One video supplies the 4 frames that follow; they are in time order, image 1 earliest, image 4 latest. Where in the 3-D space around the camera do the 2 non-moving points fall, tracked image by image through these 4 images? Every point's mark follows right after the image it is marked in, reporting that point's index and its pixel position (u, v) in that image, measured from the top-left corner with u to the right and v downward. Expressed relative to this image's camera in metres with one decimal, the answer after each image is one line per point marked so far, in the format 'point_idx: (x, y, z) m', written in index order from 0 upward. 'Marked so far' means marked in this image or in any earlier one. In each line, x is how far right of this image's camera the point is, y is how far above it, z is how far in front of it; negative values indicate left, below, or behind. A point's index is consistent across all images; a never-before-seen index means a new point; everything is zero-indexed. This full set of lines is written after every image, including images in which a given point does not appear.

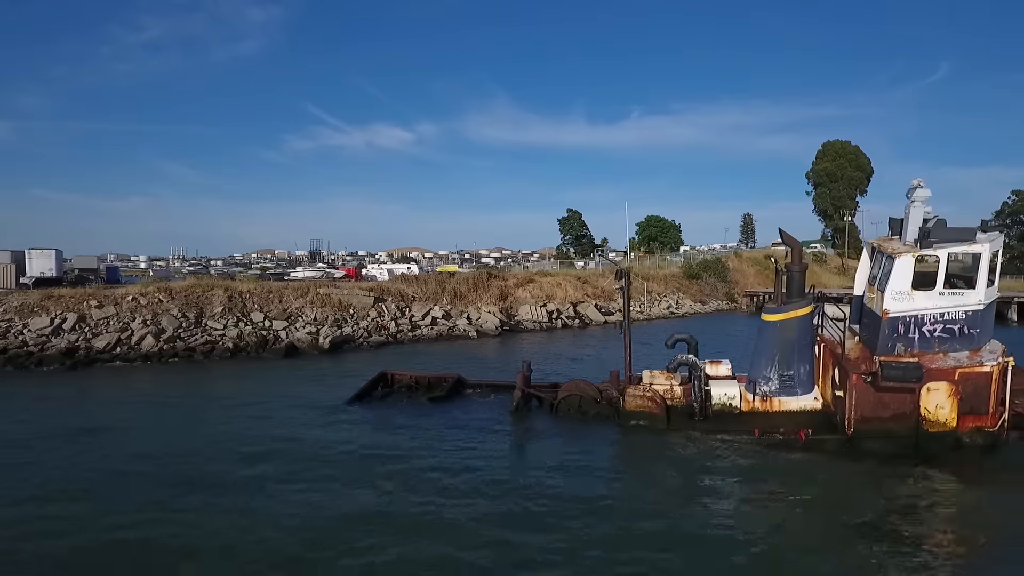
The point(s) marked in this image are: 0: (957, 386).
0: (+7.7, -1.7, +11.2) m
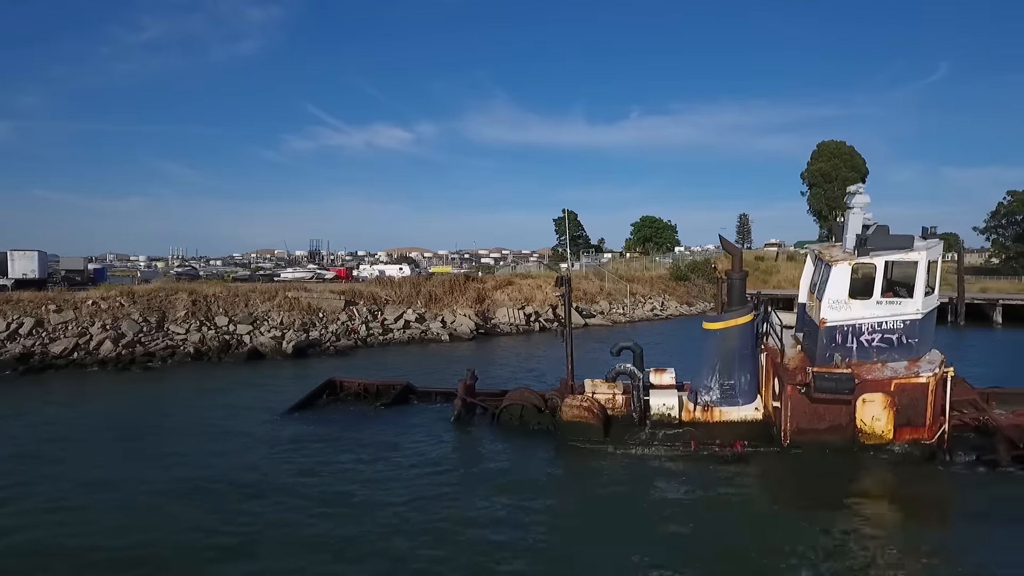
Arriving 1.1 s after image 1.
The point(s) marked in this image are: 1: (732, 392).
0: (+6.4, -1.8, +10.9) m
1: (+4.2, -2.0, +12.5) m
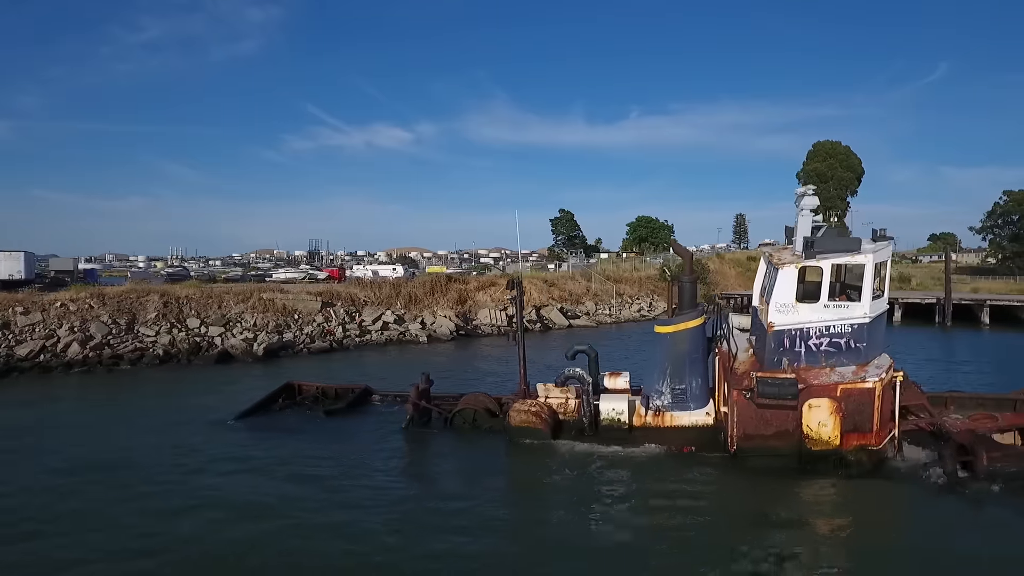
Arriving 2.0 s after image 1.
0: (+5.4, -1.9, +10.7) m
1: (+3.2, -2.0, +12.3) m
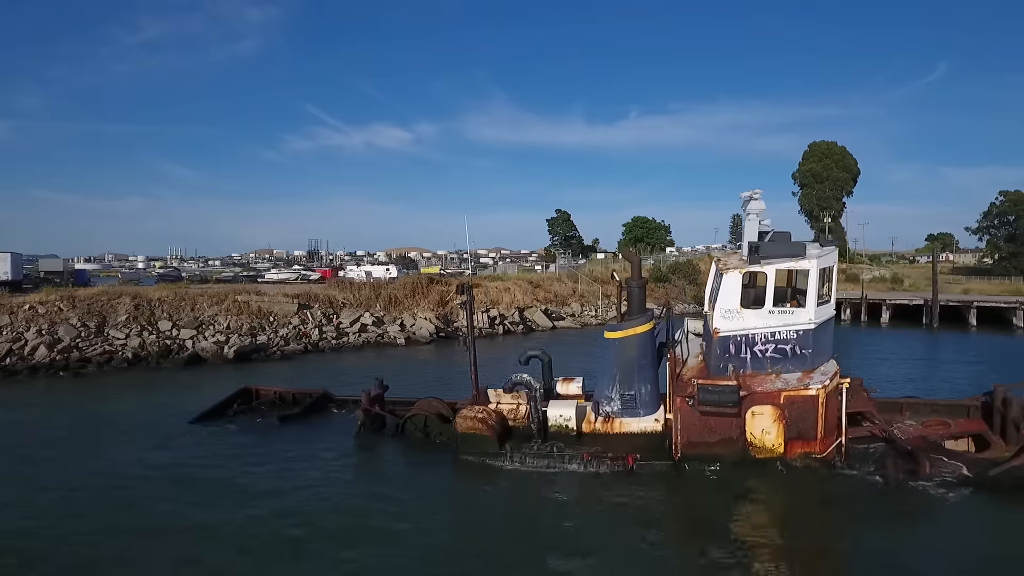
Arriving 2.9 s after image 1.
0: (+4.4, -2.0, +10.6) m
1: (+2.2, -2.1, +12.1) m
